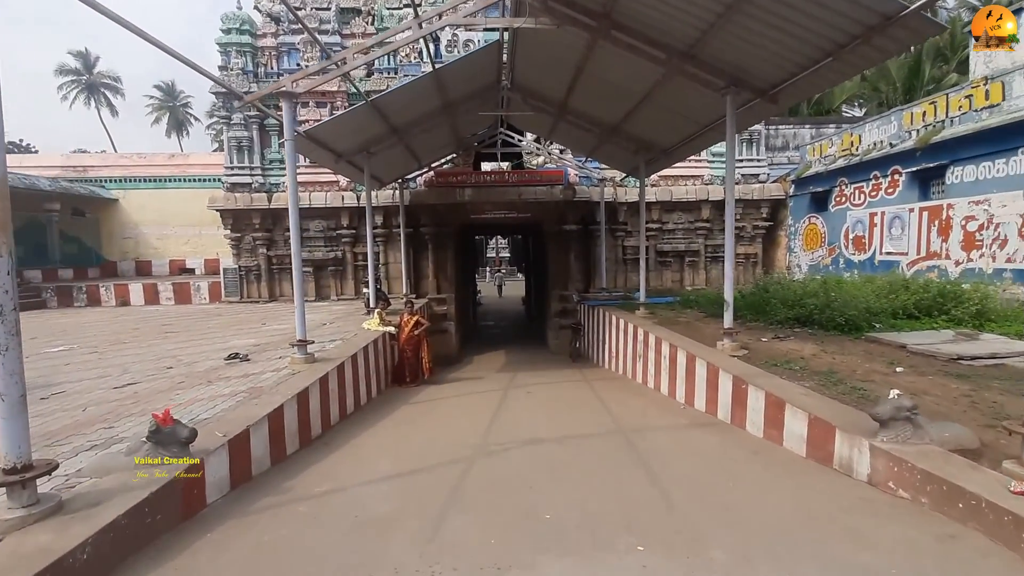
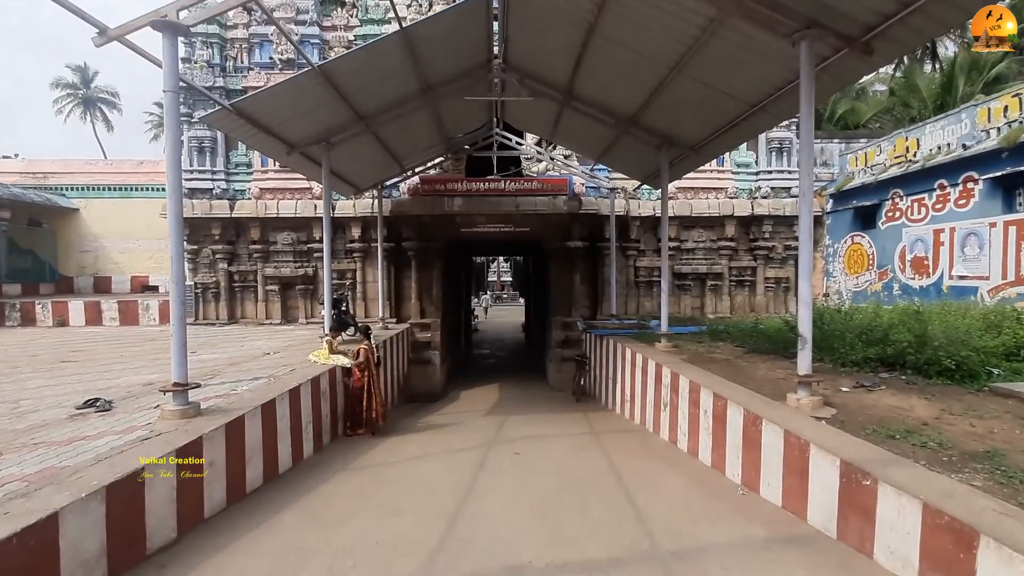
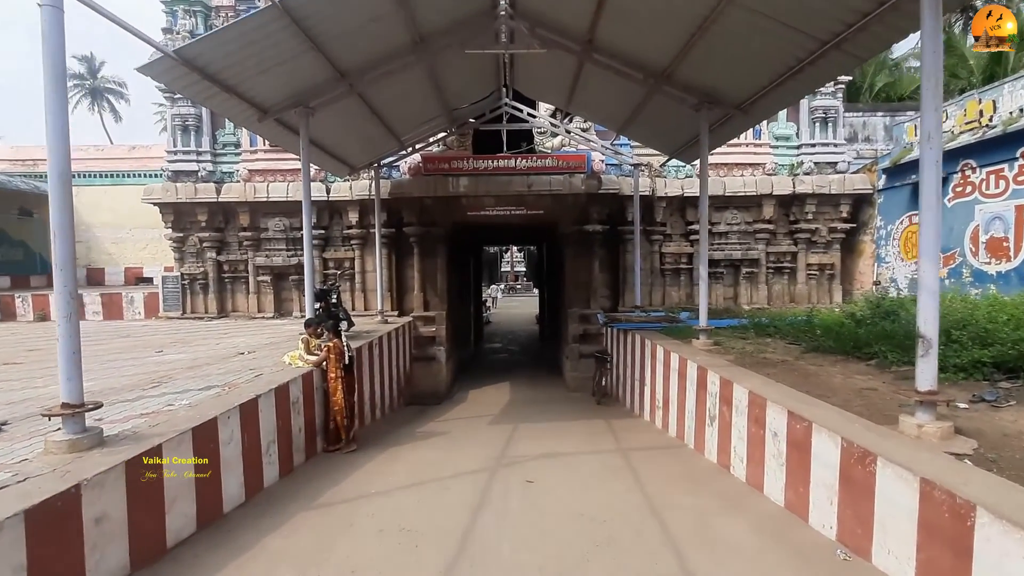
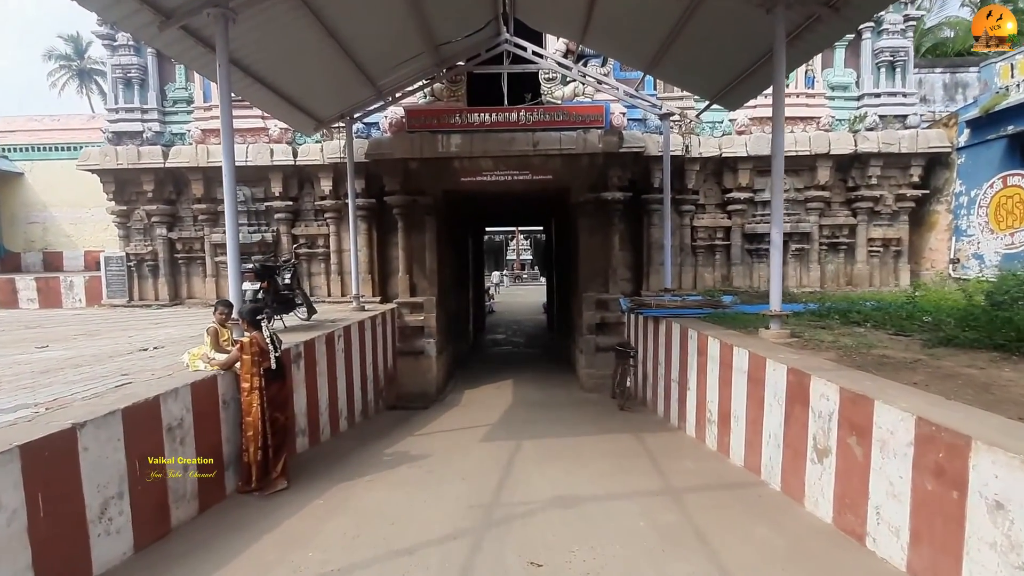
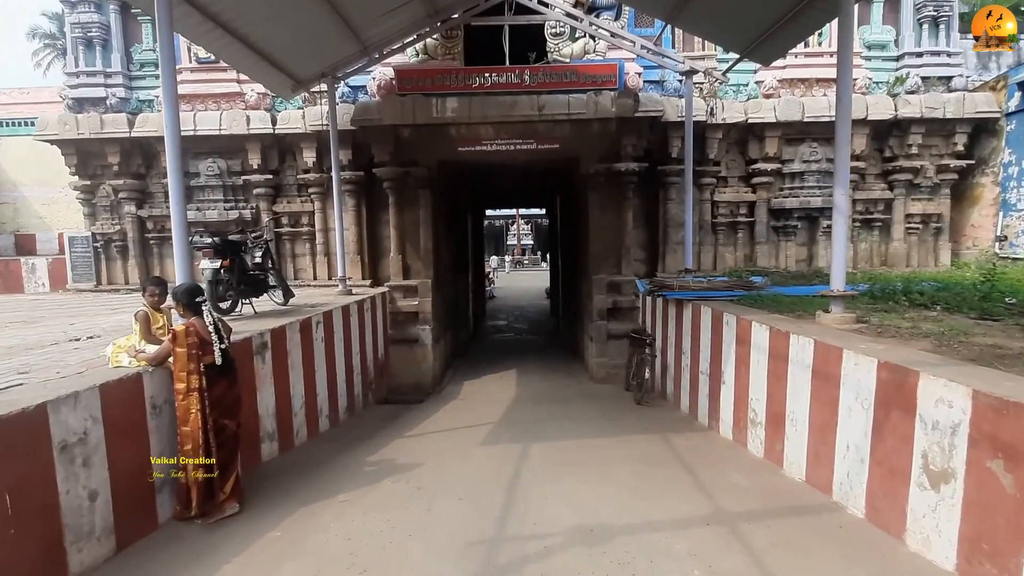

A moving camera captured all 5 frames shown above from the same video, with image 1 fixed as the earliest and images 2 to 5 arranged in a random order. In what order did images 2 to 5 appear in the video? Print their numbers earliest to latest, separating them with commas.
2, 3, 4, 5
